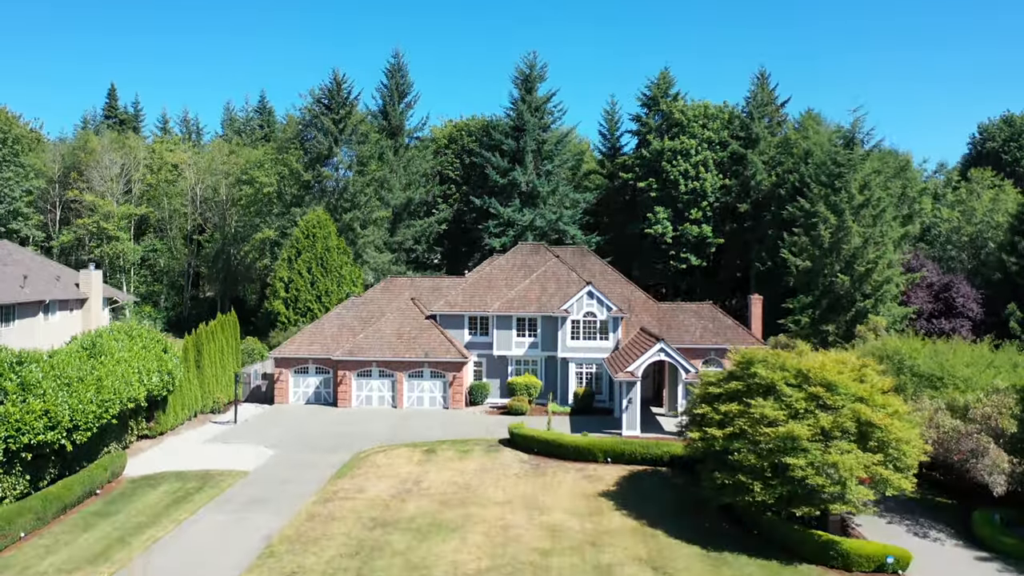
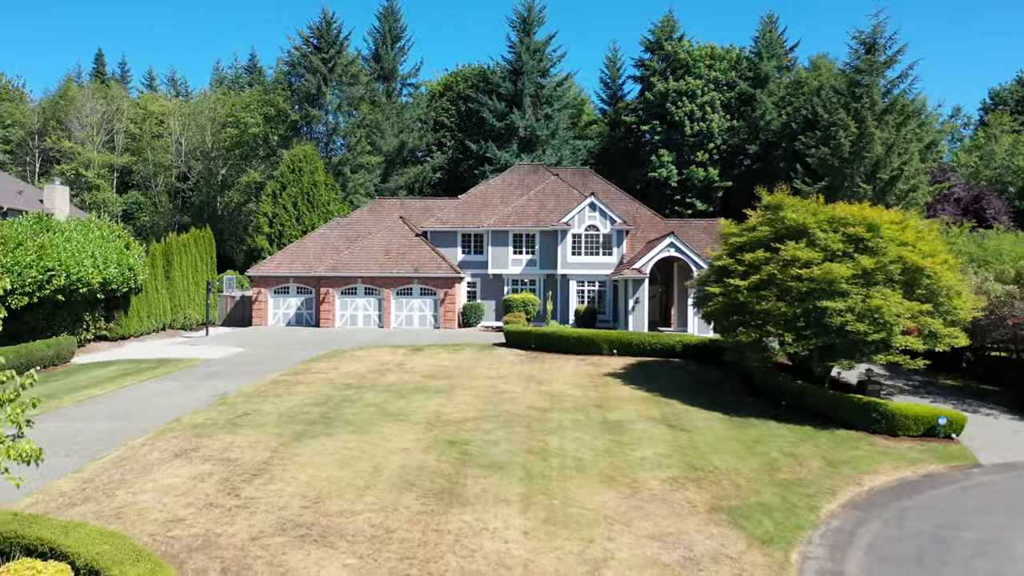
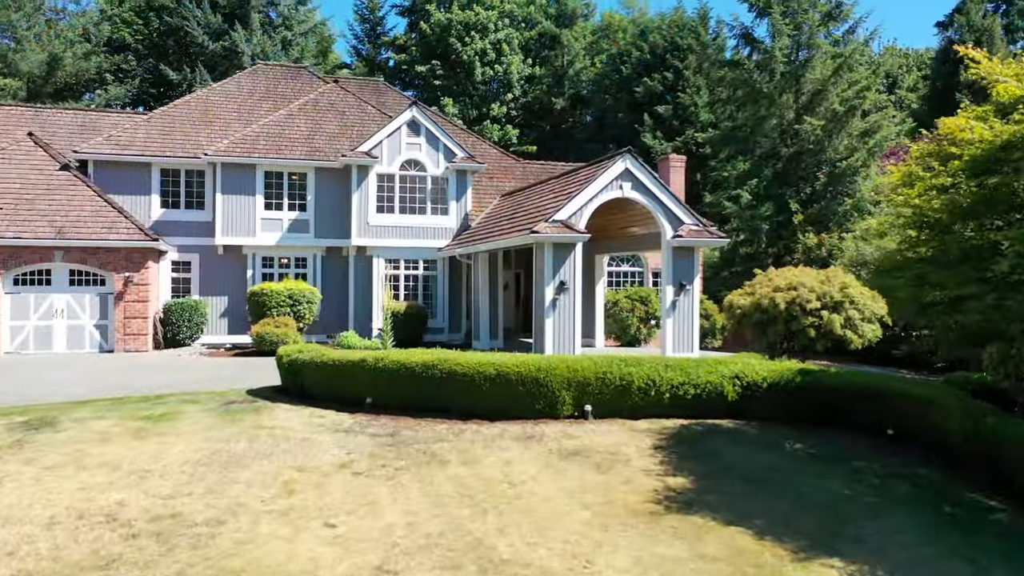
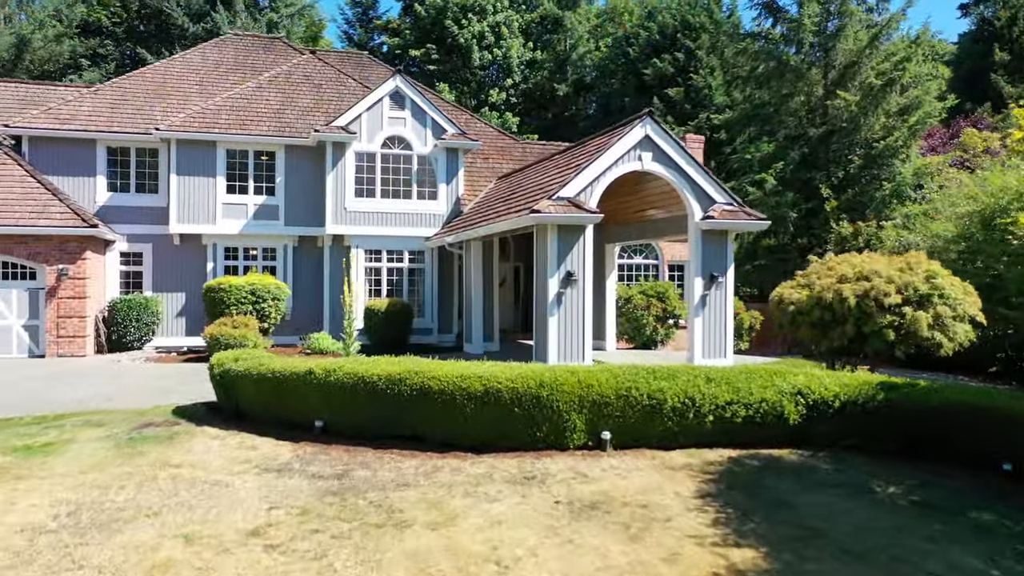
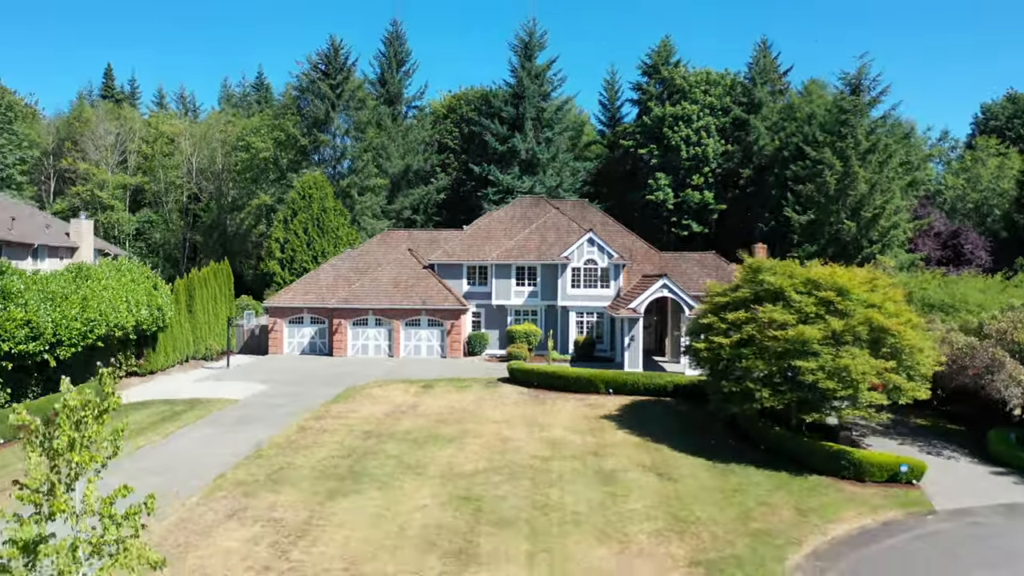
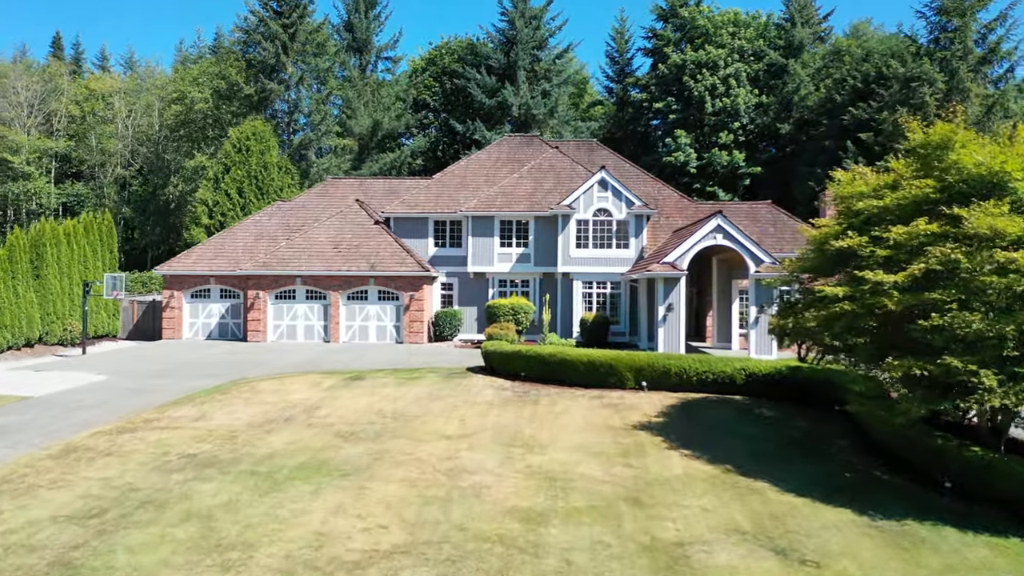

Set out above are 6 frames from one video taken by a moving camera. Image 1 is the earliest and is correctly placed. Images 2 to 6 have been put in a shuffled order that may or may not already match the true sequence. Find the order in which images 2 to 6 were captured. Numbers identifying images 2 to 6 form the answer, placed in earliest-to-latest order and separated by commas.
5, 2, 6, 3, 4
